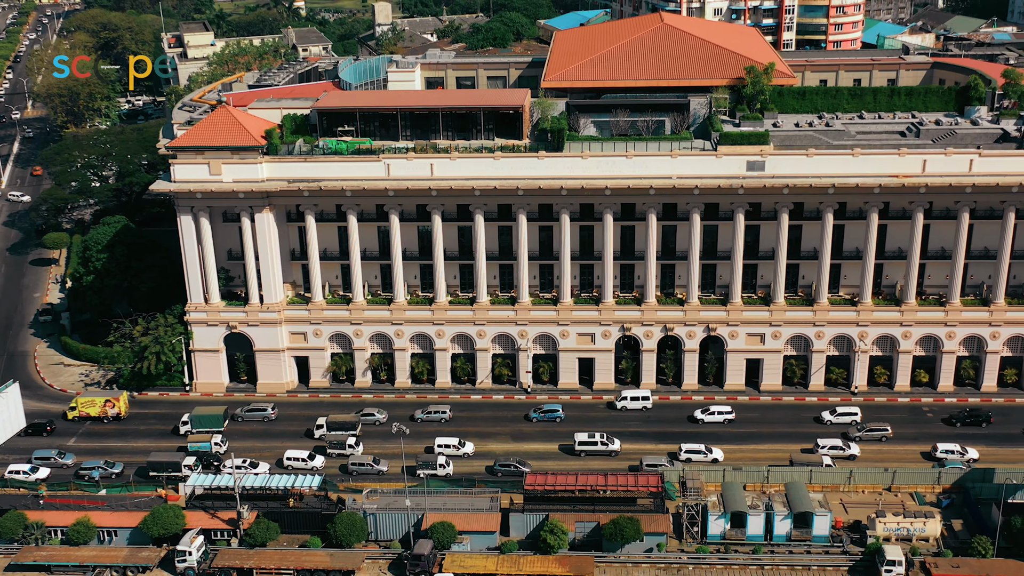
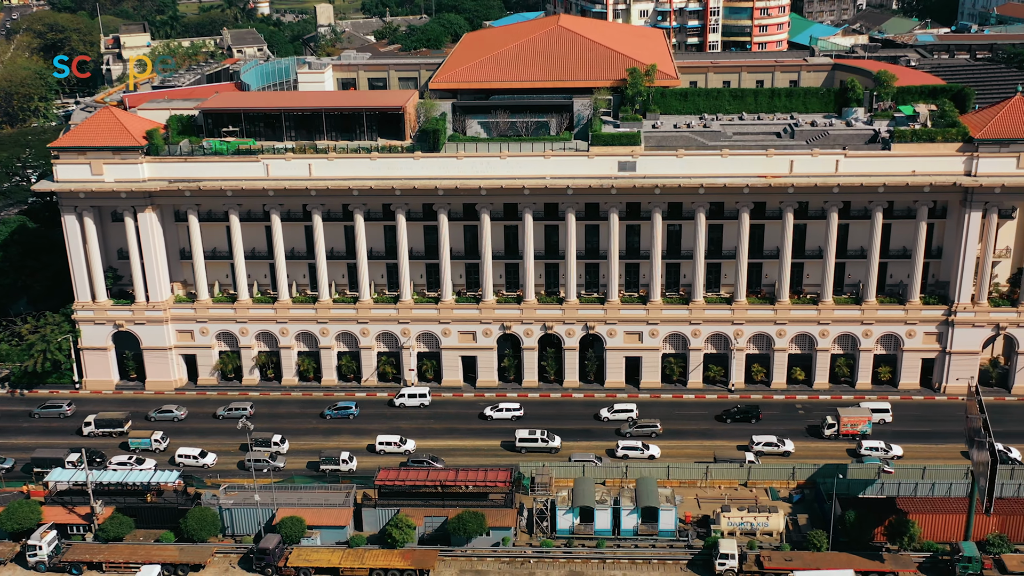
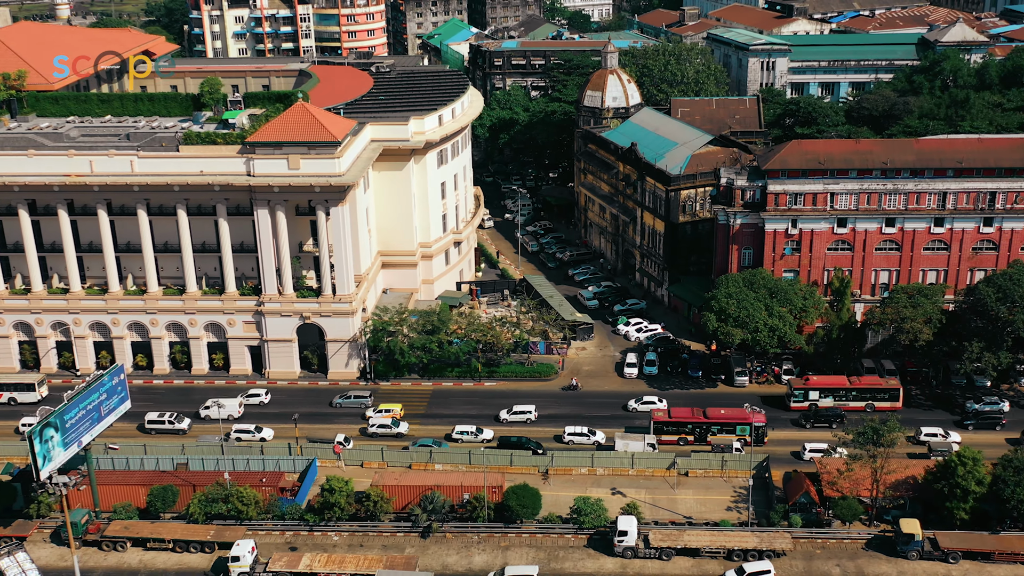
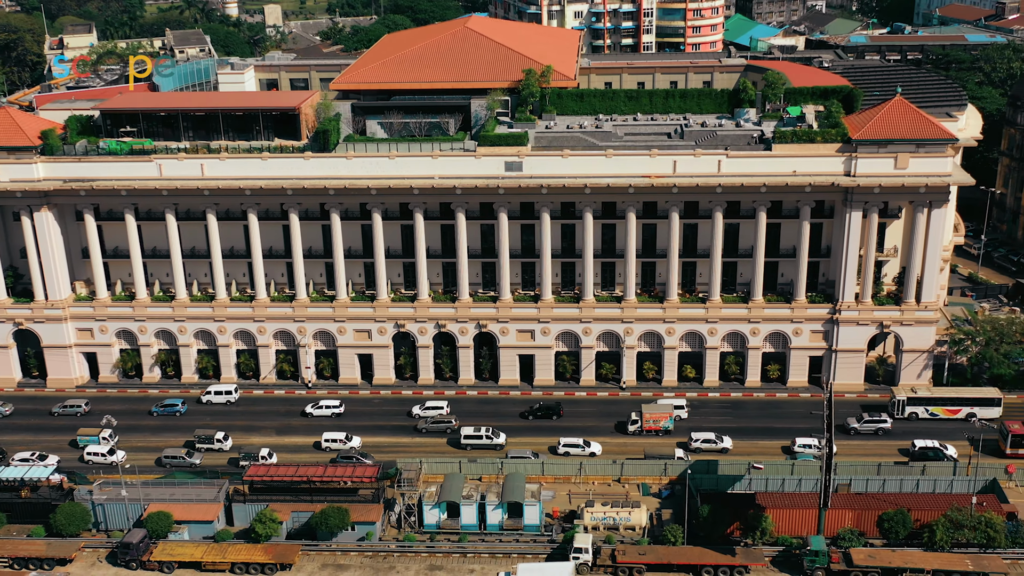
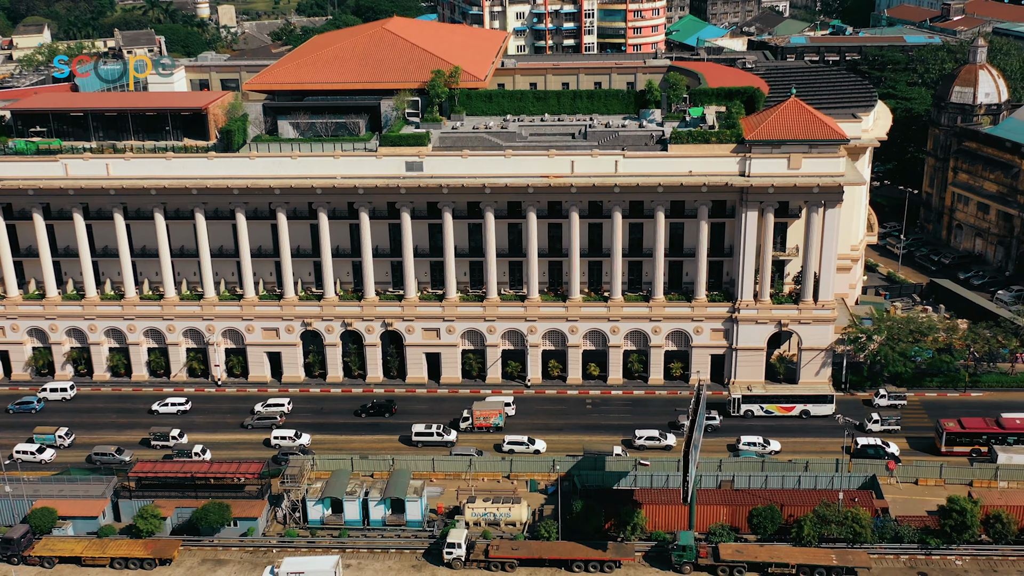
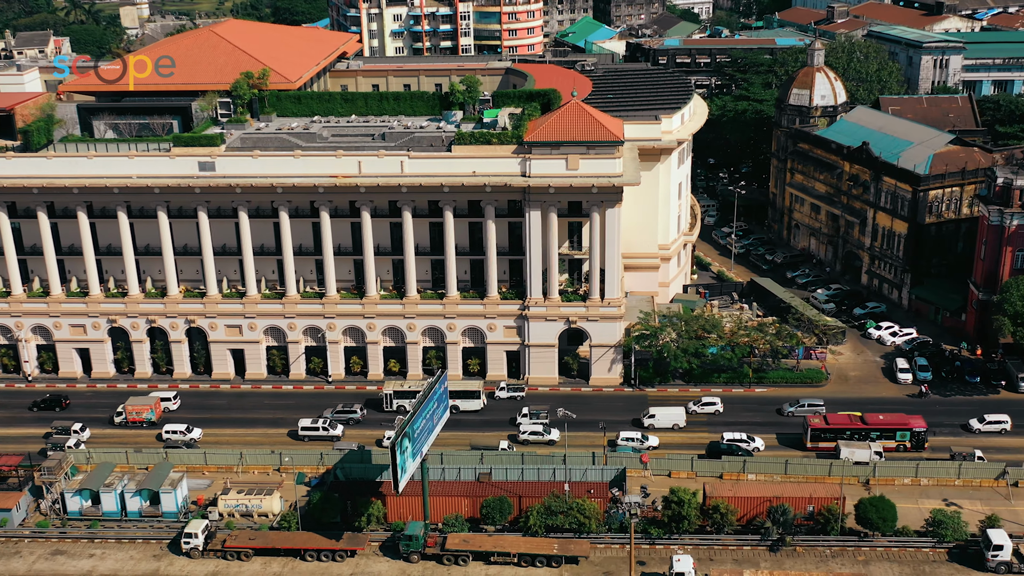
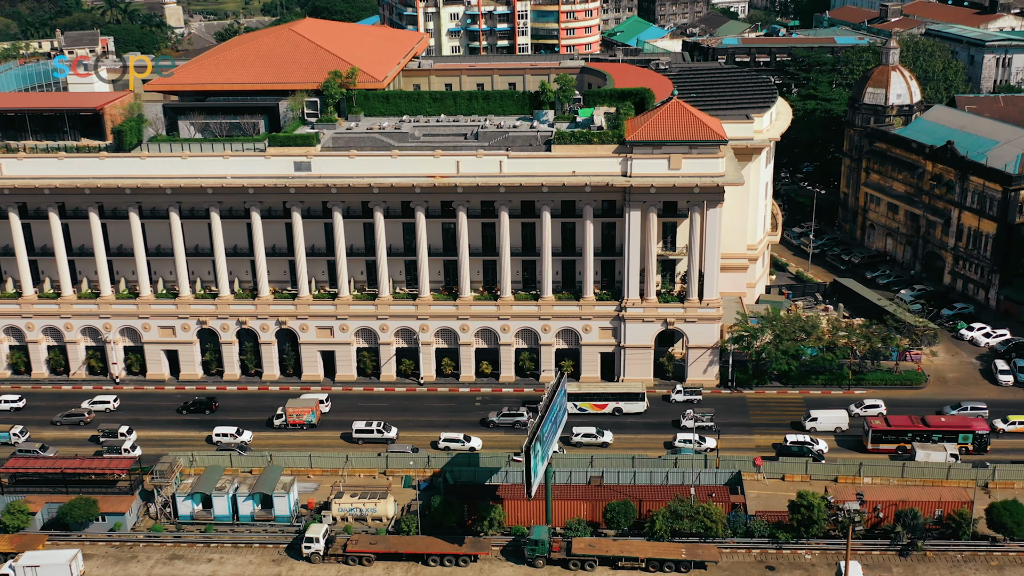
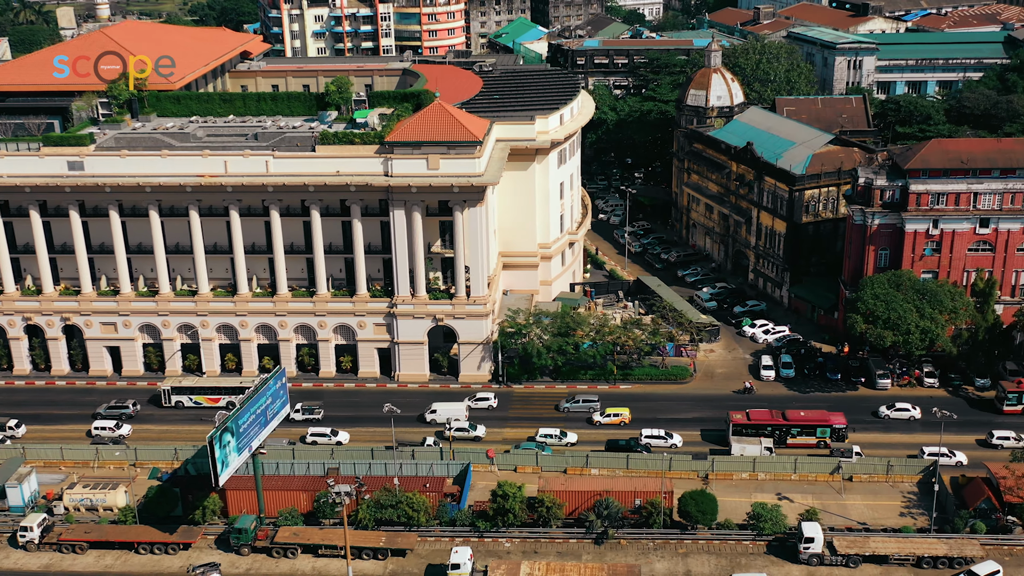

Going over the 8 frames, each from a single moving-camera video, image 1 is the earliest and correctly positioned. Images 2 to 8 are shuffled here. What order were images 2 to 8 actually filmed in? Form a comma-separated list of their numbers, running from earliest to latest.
2, 4, 5, 7, 6, 8, 3
